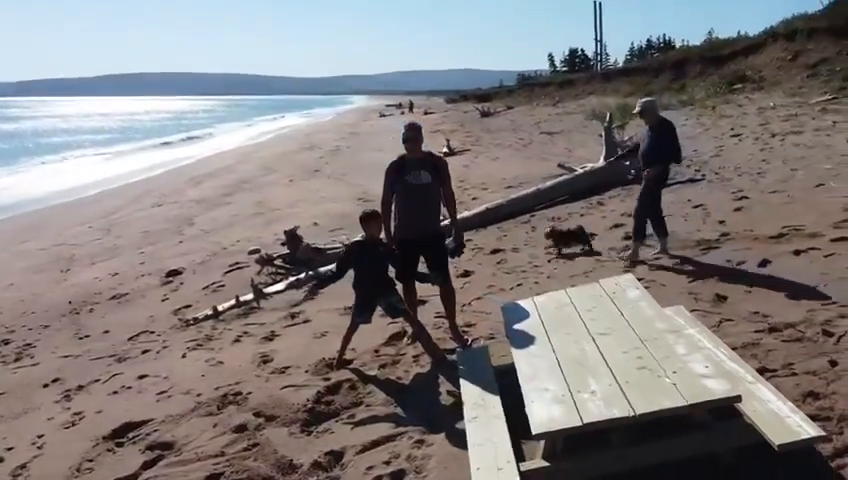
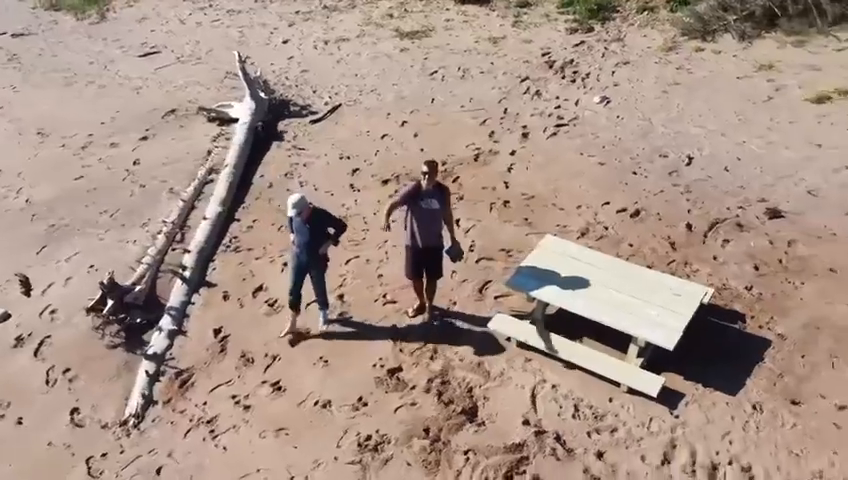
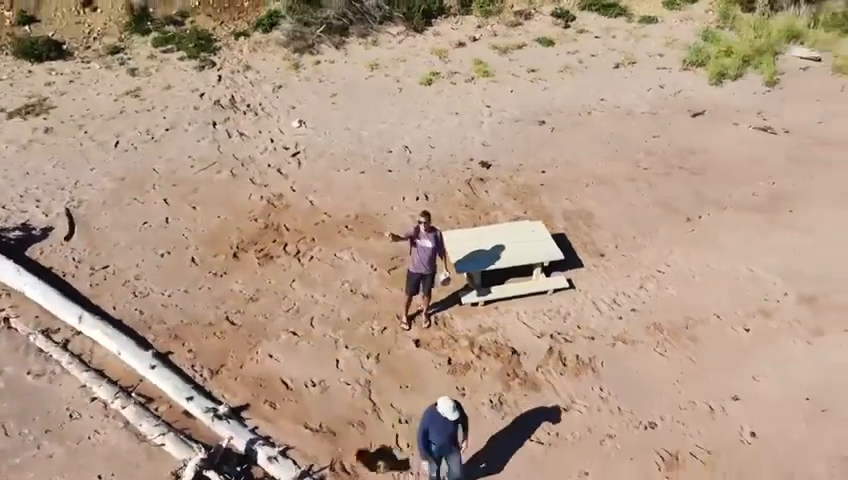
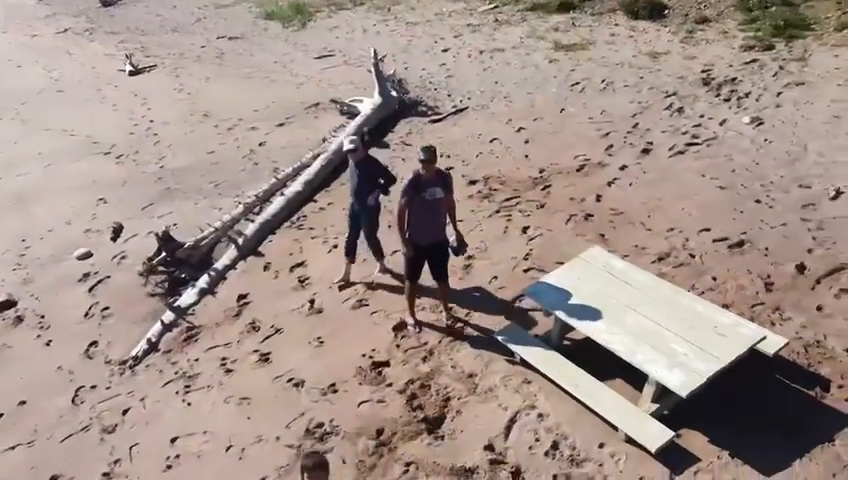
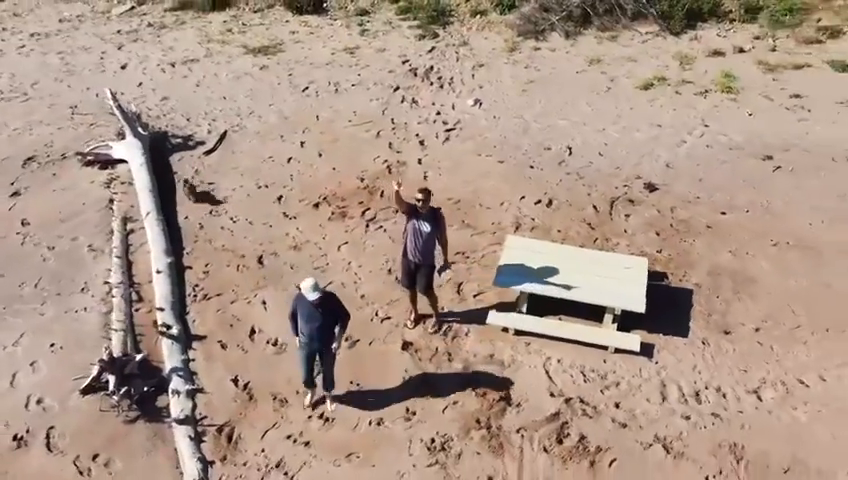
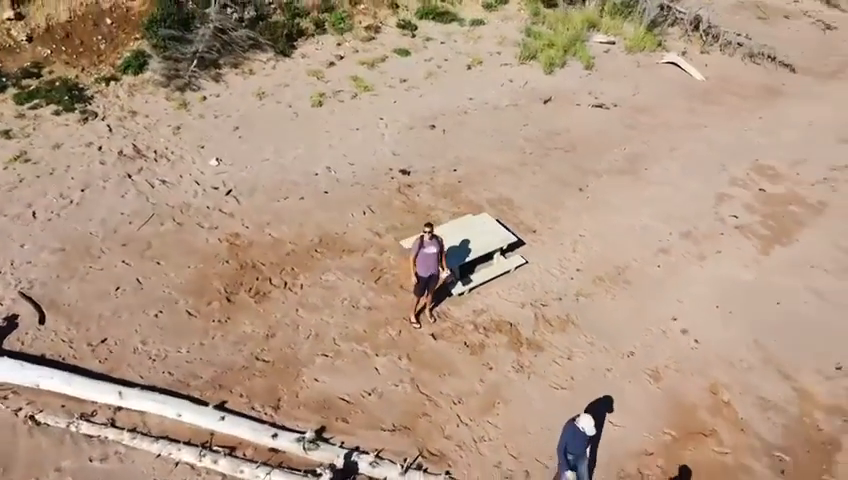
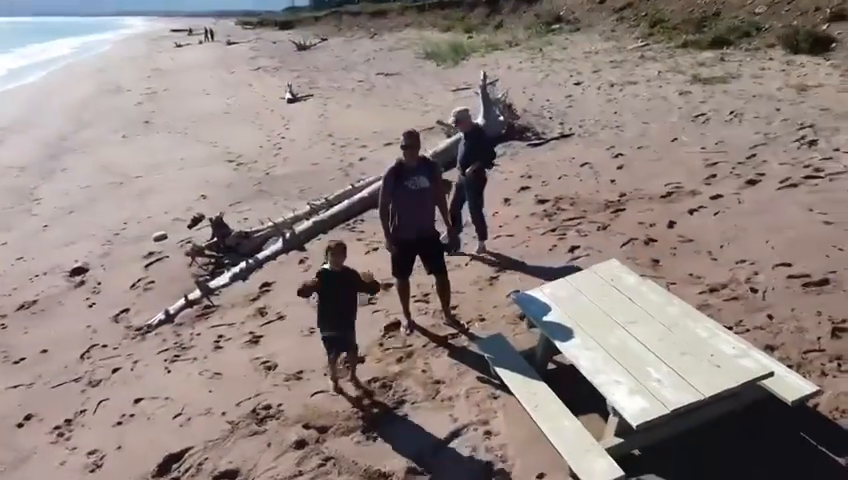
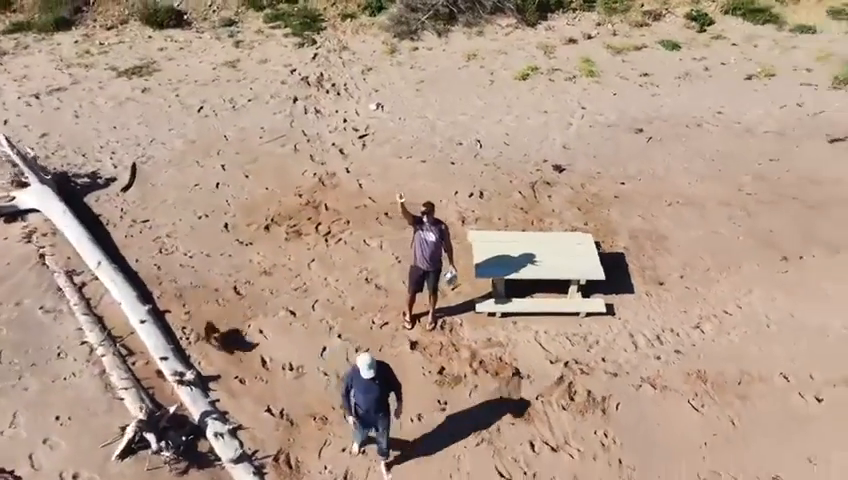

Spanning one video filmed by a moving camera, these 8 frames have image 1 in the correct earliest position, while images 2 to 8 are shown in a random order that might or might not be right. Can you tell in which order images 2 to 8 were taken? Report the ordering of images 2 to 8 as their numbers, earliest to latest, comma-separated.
7, 4, 2, 5, 8, 3, 6
